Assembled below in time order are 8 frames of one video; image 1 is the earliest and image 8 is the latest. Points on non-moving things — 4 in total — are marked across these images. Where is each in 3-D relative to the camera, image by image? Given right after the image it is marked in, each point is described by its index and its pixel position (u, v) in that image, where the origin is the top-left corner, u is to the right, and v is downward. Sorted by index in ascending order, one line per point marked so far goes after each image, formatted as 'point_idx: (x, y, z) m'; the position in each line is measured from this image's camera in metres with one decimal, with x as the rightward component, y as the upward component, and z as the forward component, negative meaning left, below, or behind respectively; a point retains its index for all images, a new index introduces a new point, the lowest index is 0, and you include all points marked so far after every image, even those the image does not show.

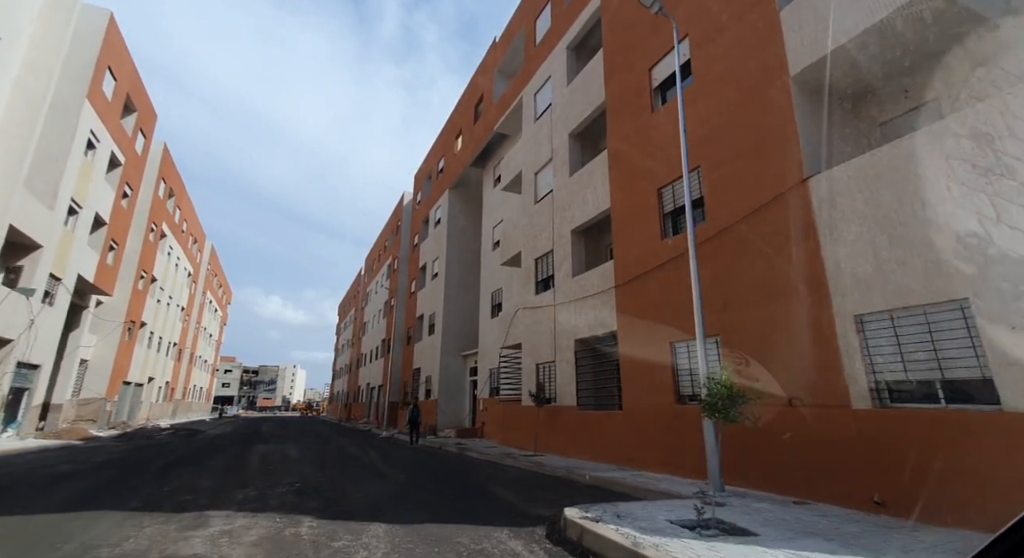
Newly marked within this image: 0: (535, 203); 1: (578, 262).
0: (+0.7, +2.4, +15.8) m
1: (+1.7, +0.5, +13.2) m
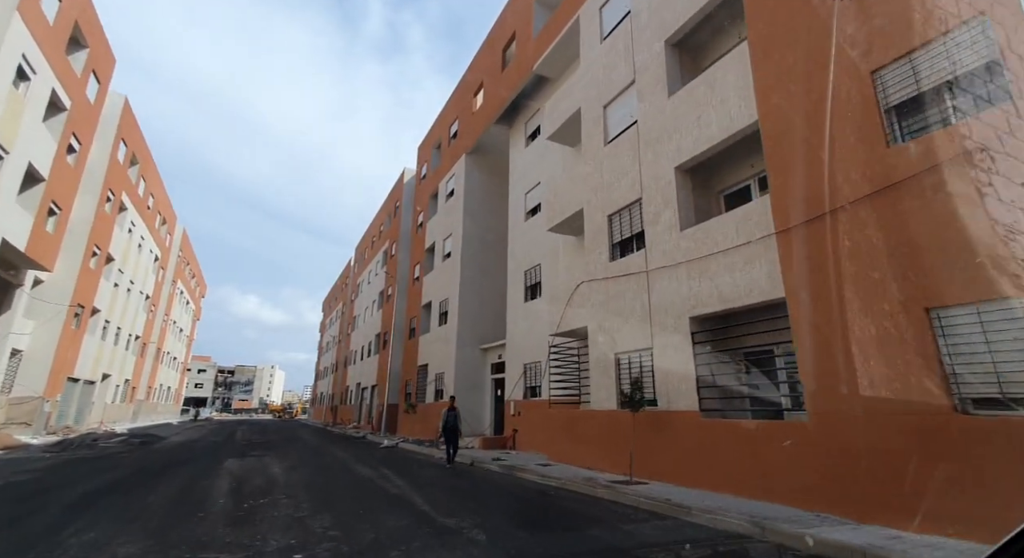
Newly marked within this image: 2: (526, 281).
0: (+2.3, +3.3, +12.1) m
1: (+3.3, +1.3, +9.5) m
2: (+0.5, -0.1, +17.4) m
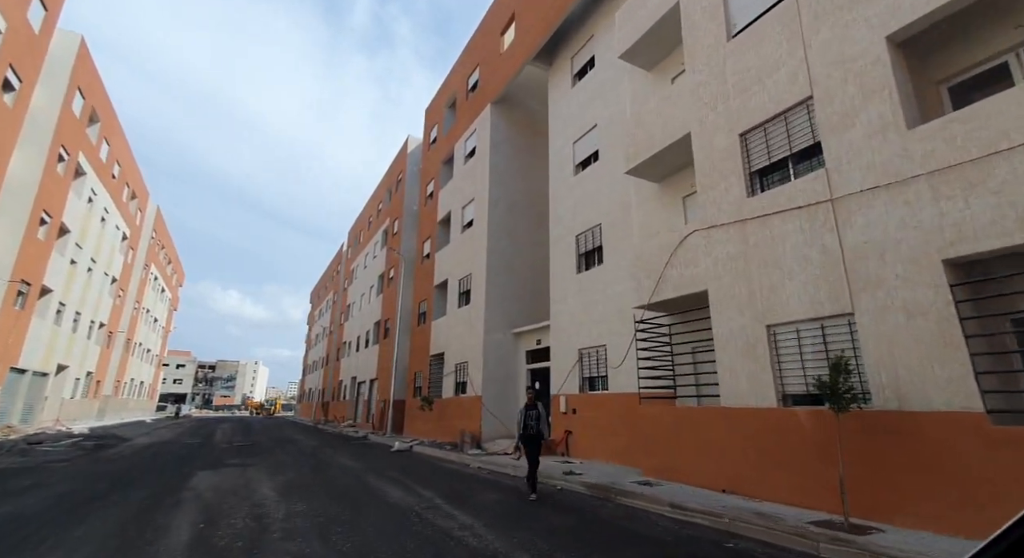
0: (+3.8, +4.2, +8.7) m
1: (+4.9, +2.2, +6.2) m
2: (+1.9, +0.9, +14.0) m
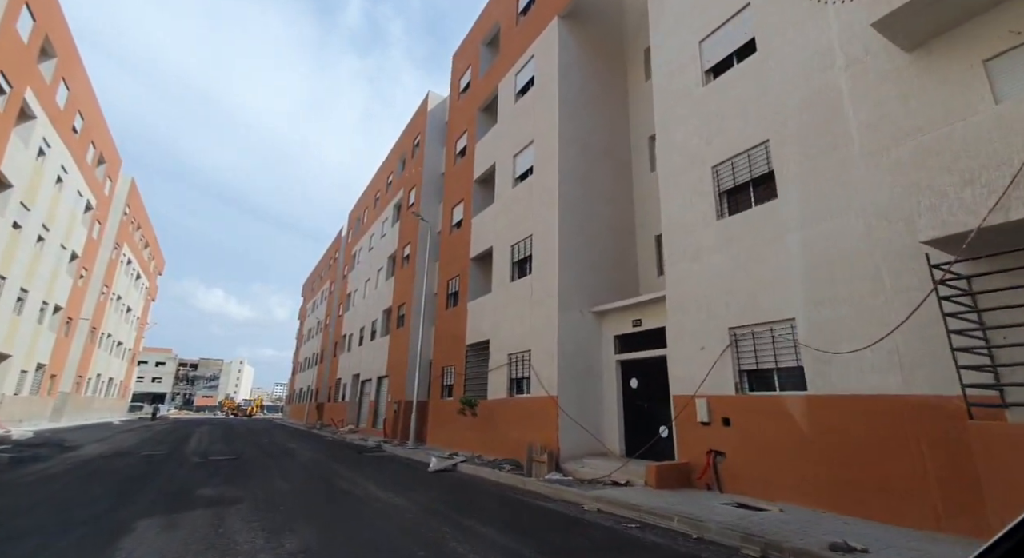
0: (+6.1, +5.2, +4.5) m
1: (+7.2, +3.2, +1.9) m
2: (+4.0, +1.8, +9.7) m
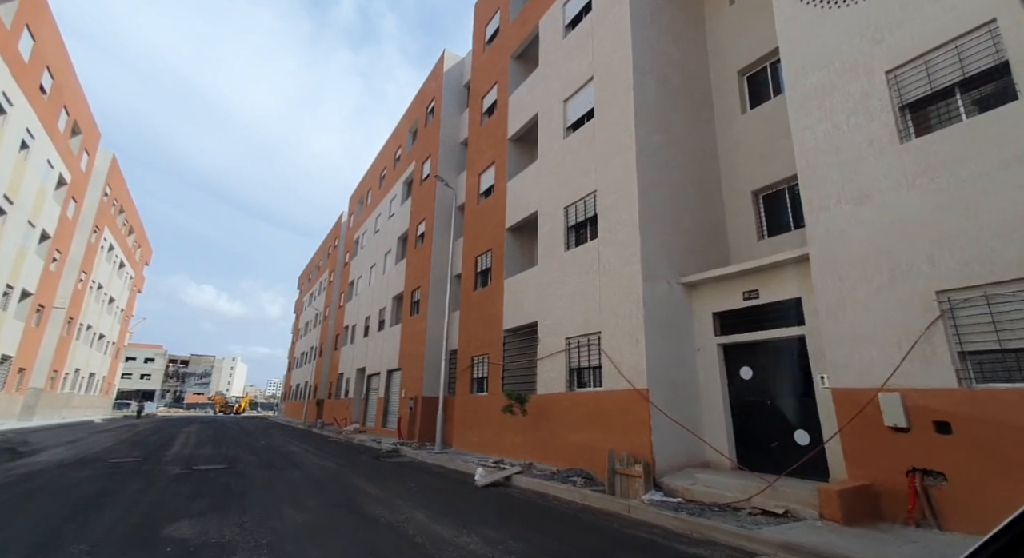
0: (+7.5, +5.9, +1.8) m
1: (+8.7, +3.9, -0.7) m
2: (+5.4, +2.6, +7.0) m
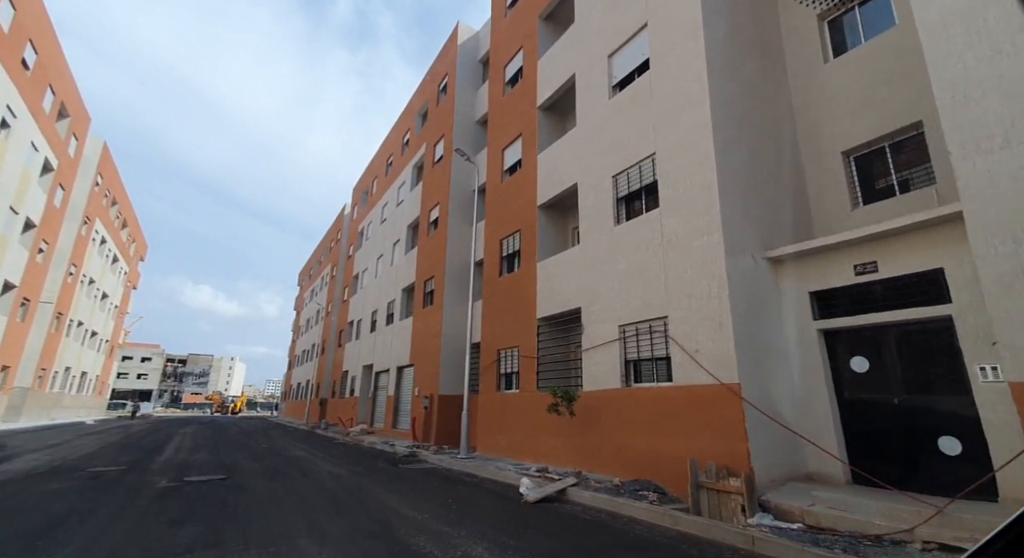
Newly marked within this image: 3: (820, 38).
0: (+8.4, +6.3, +0.2) m
1: (+9.6, +4.3, -2.4) m
2: (+6.3, +3.0, +5.4) m
3: (+6.2, +4.8, +10.0) m
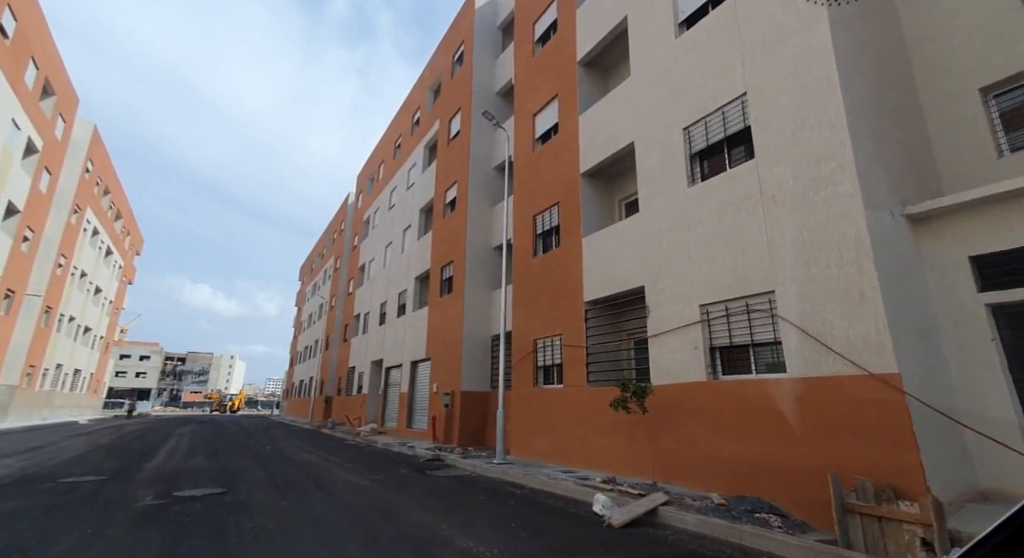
0: (+9.4, +6.8, -1.6) m
1: (+10.5, +4.7, -4.1) m
2: (+7.2, +3.5, +3.7) m
3: (+7.1, +5.4, +8.3) m
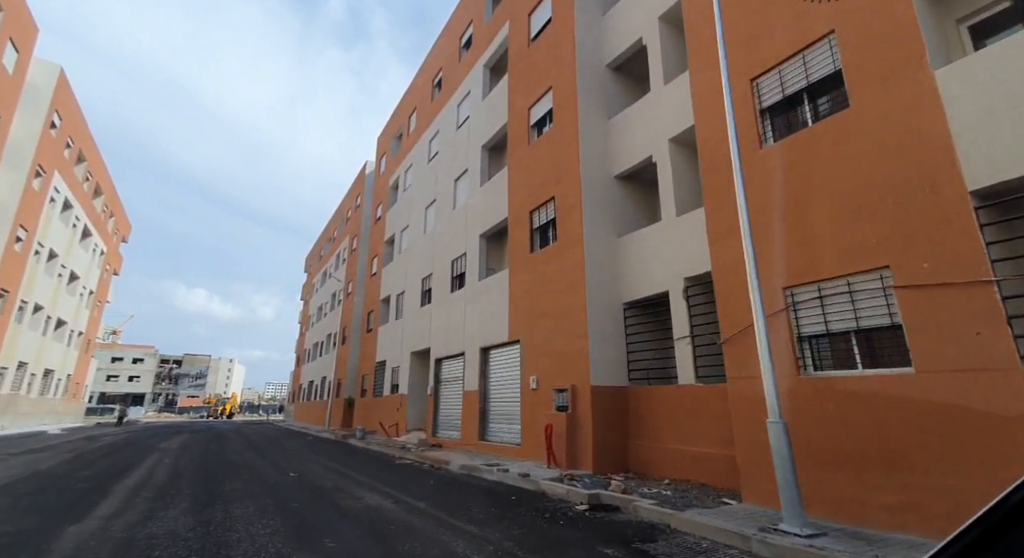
0: (+12.6, +8.3, -7.3) m
1: (+13.8, +6.3, -9.8) m
2: (+10.5, +5.0, -2.0) m
3: (+10.3, +6.8, +2.6) m
